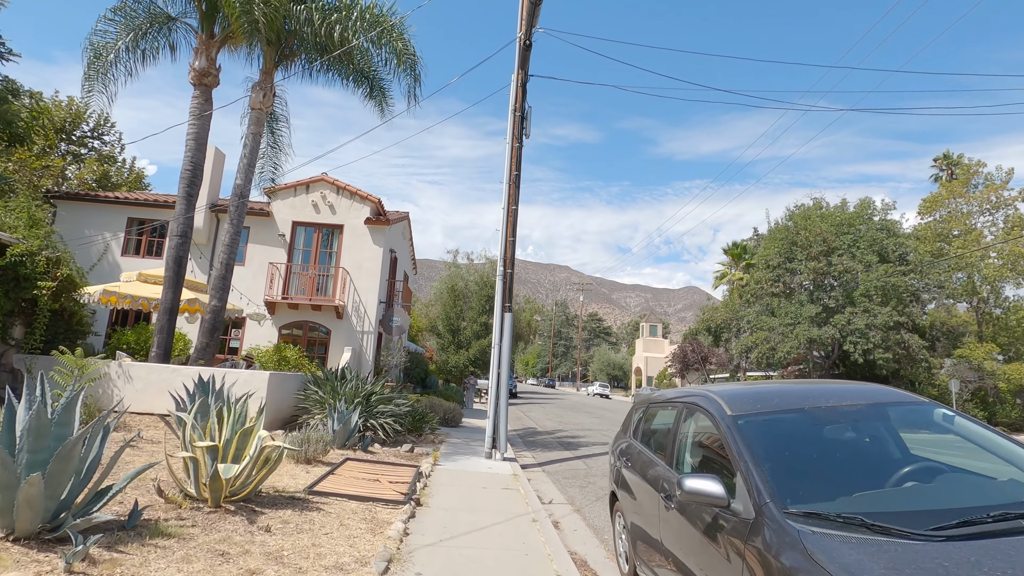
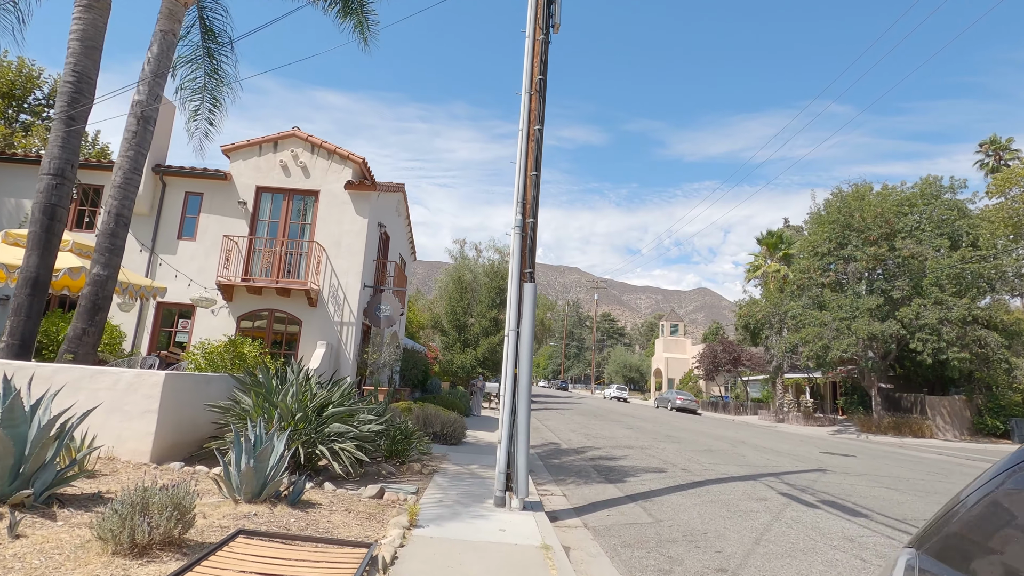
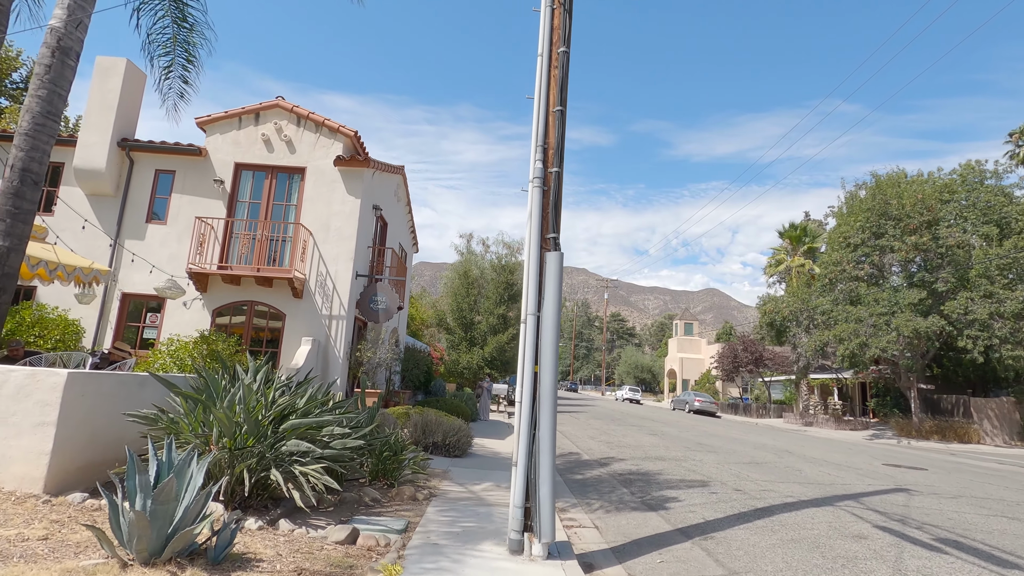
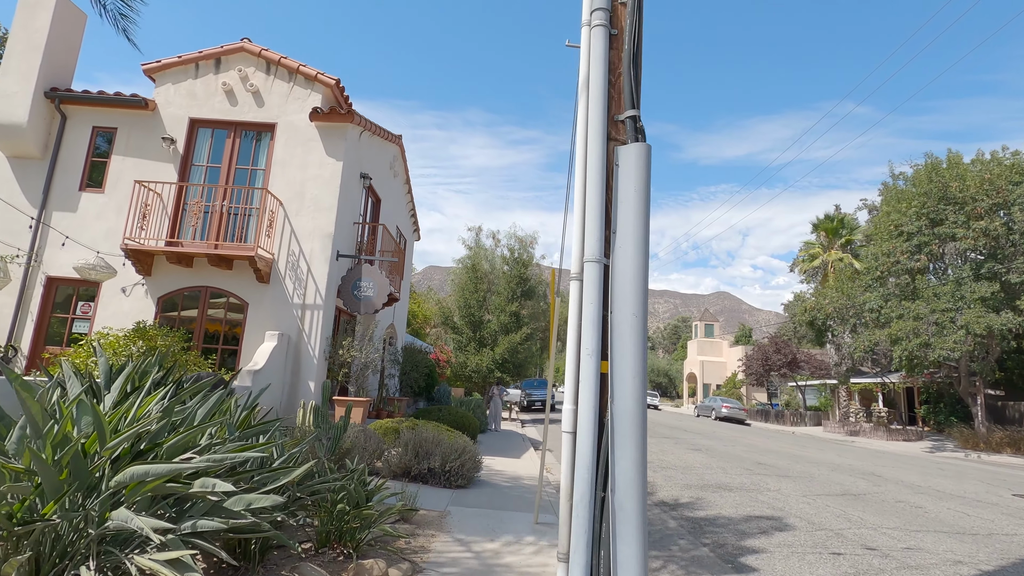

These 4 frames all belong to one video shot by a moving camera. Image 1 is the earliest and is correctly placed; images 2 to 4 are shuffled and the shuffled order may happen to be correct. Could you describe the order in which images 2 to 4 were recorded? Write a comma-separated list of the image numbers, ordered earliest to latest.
2, 3, 4
